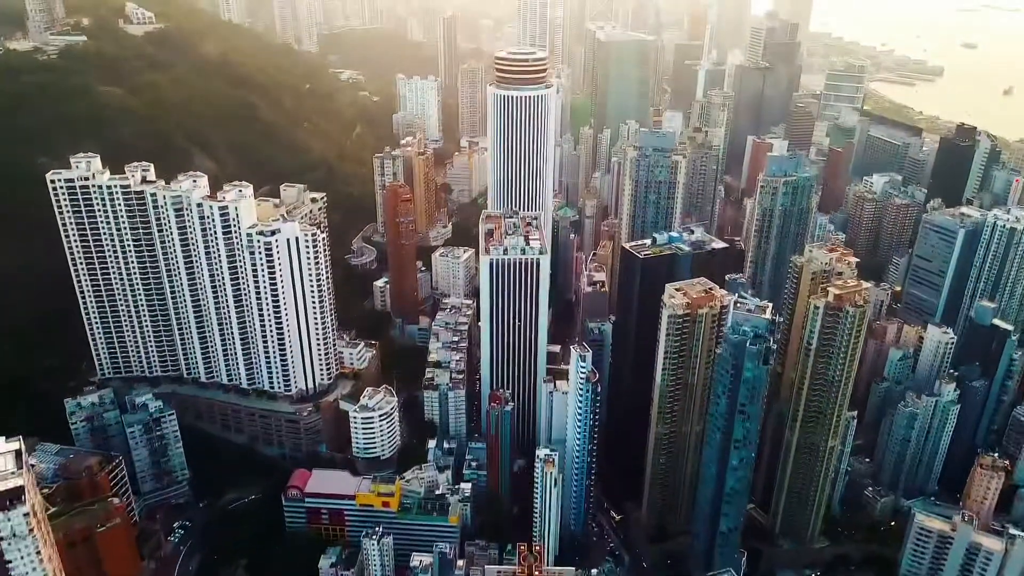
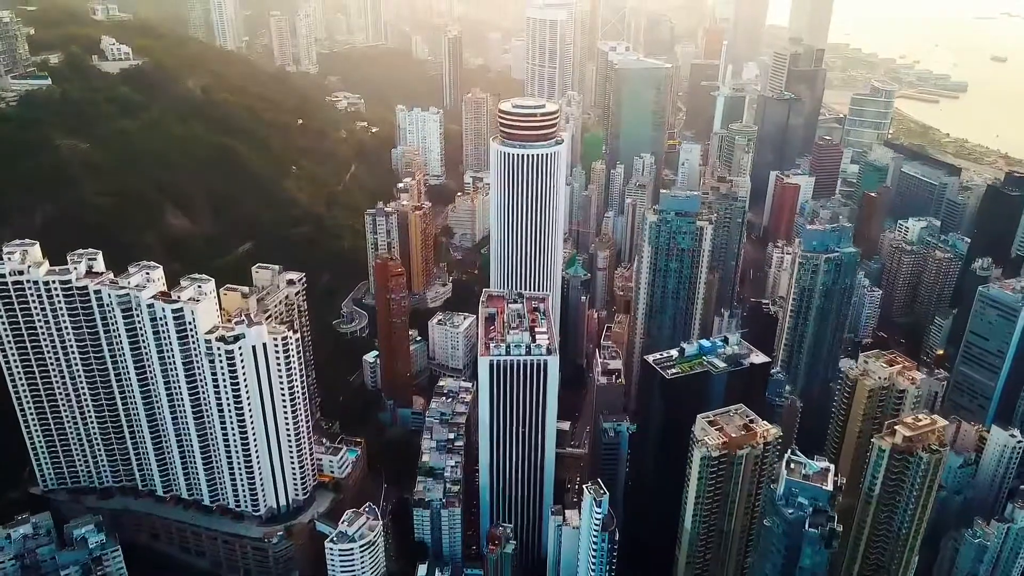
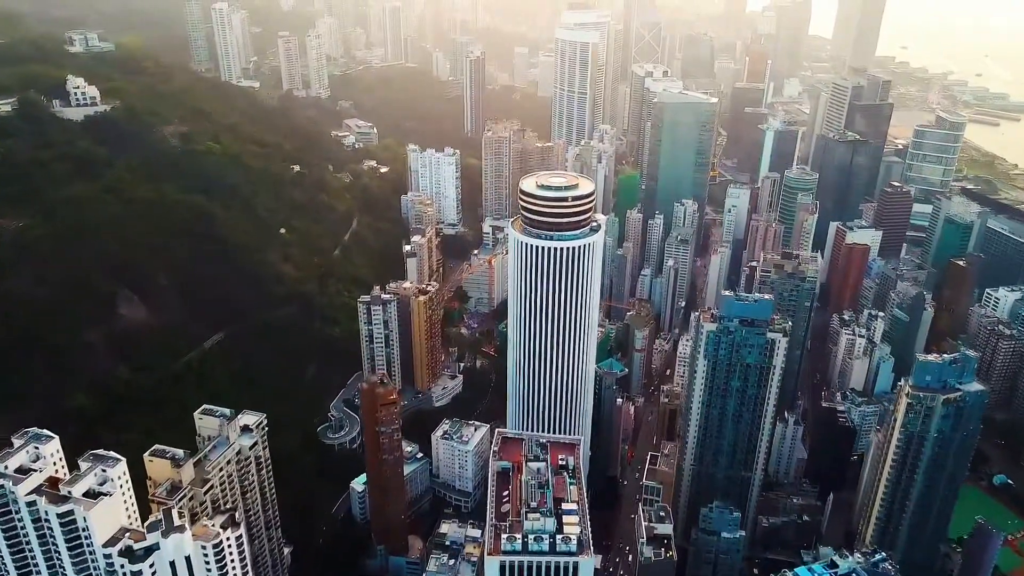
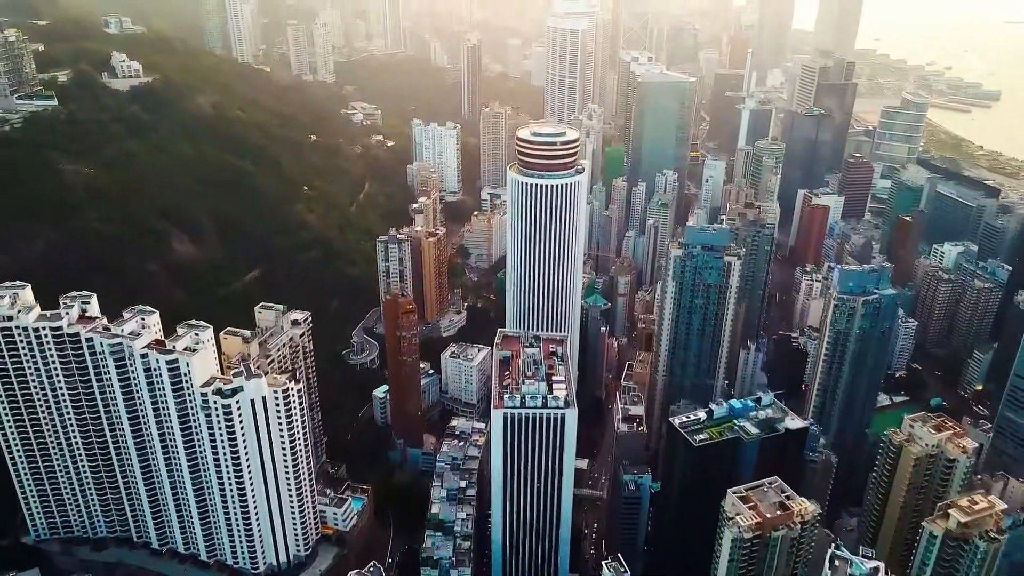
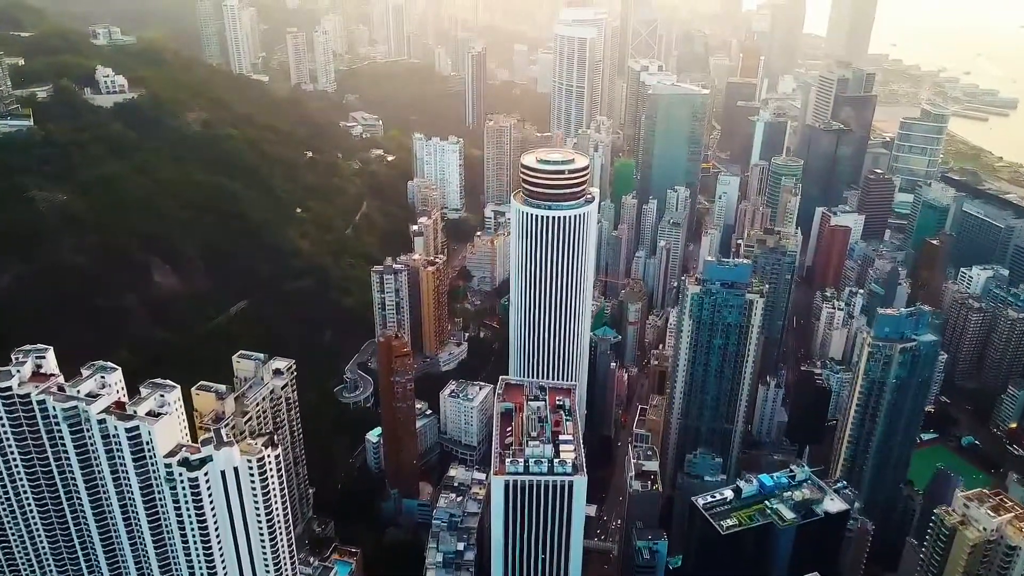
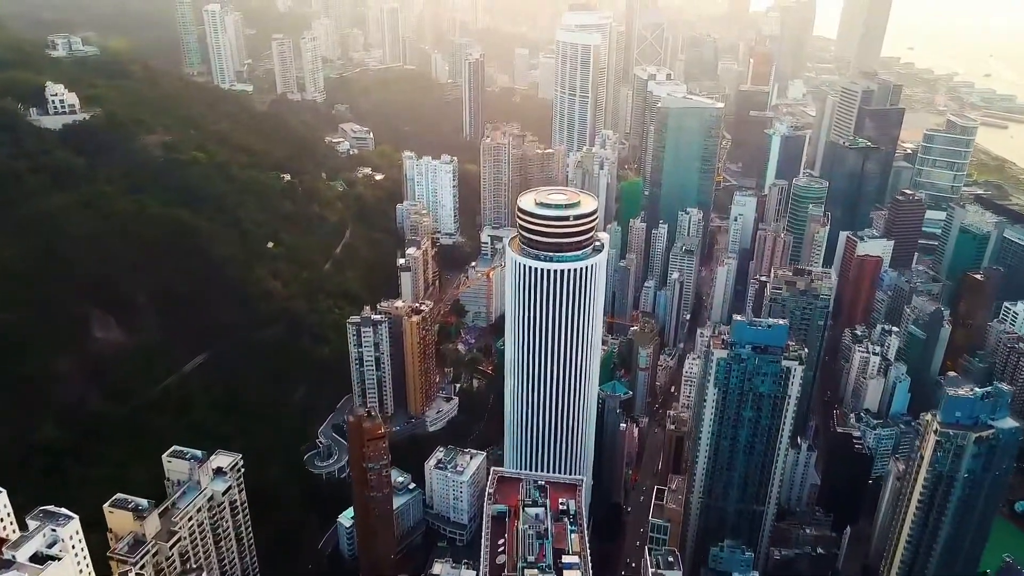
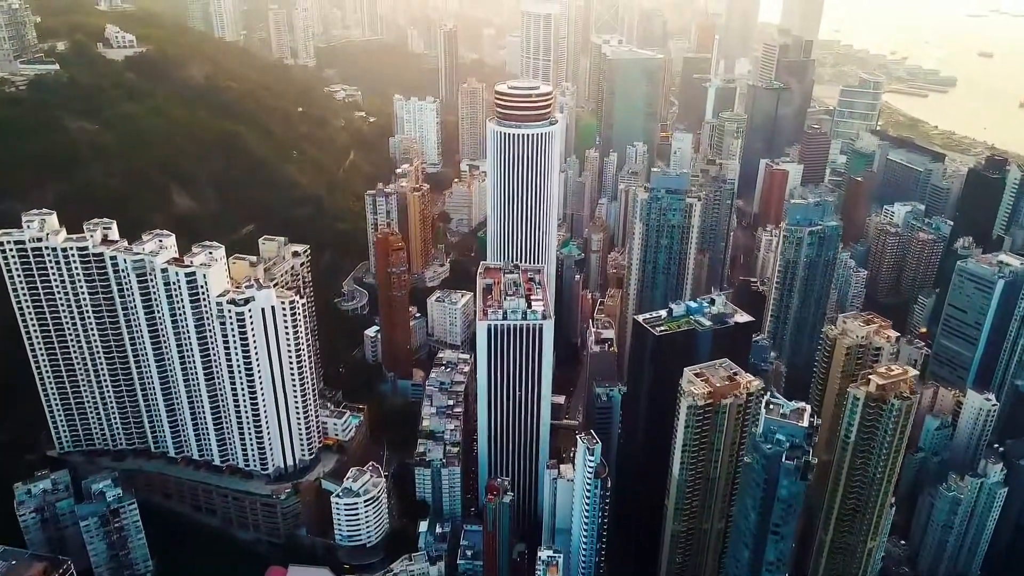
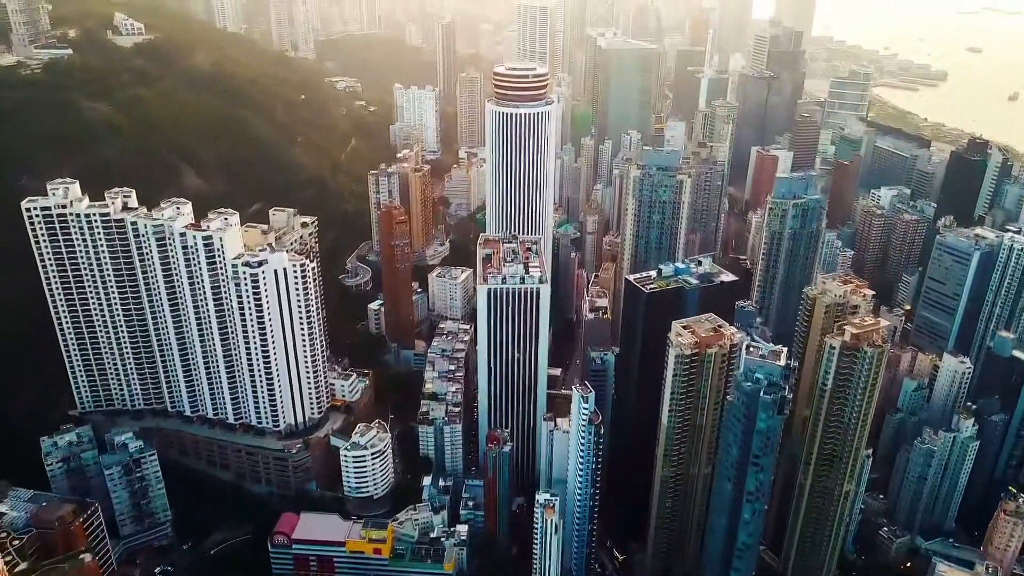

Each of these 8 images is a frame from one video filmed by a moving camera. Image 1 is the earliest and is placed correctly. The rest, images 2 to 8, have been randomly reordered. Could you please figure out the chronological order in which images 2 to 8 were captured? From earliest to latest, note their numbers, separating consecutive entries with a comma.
8, 7, 2, 4, 5, 3, 6
